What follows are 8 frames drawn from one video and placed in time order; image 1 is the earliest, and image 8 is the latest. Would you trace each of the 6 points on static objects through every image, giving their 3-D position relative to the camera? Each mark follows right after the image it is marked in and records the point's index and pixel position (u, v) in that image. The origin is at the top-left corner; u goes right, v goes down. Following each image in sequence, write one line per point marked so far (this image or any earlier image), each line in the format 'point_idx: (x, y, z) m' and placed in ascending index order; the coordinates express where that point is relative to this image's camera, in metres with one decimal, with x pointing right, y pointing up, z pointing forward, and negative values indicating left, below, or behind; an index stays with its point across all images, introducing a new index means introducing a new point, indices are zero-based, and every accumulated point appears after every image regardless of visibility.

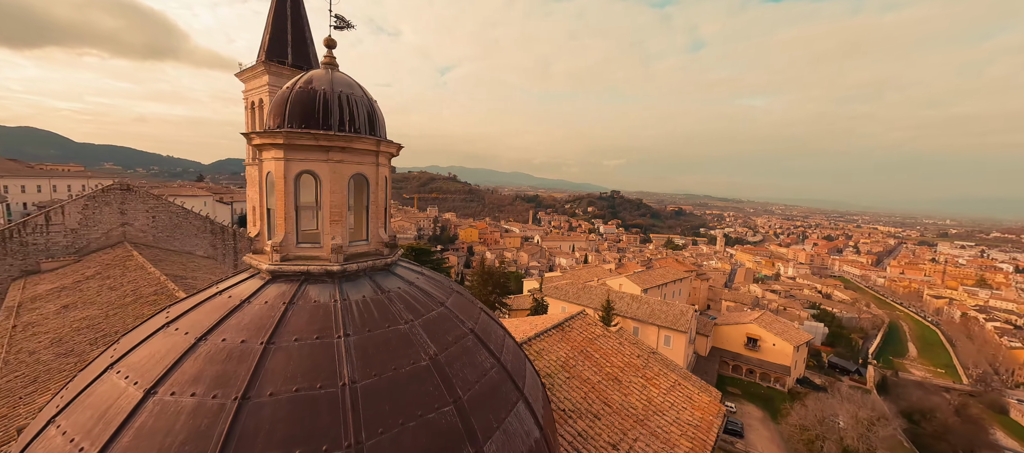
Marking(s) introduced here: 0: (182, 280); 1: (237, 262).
0: (-8.9, -1.3, +10.0) m
1: (-12.0, -1.5, +16.3) m
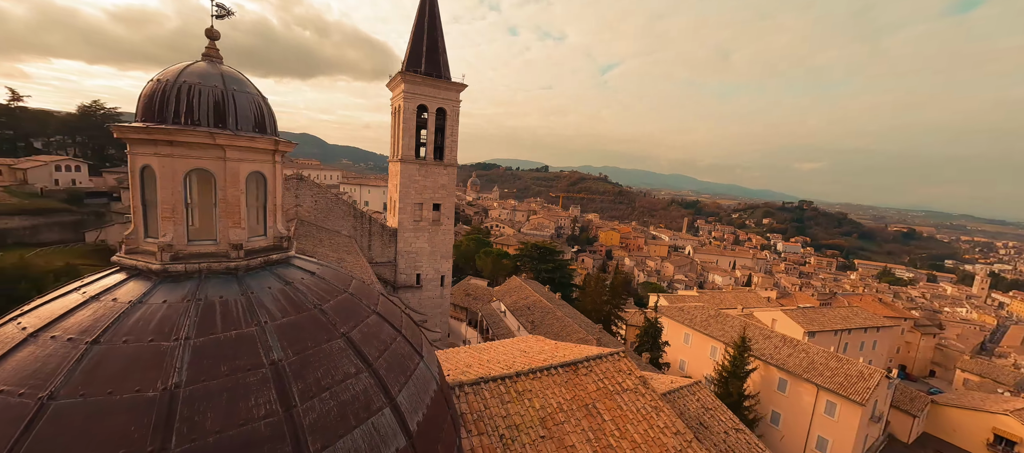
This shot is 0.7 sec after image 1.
0: (-7.0, -0.8, +12.2) m
1: (-7.3, -0.9, +19.2) m
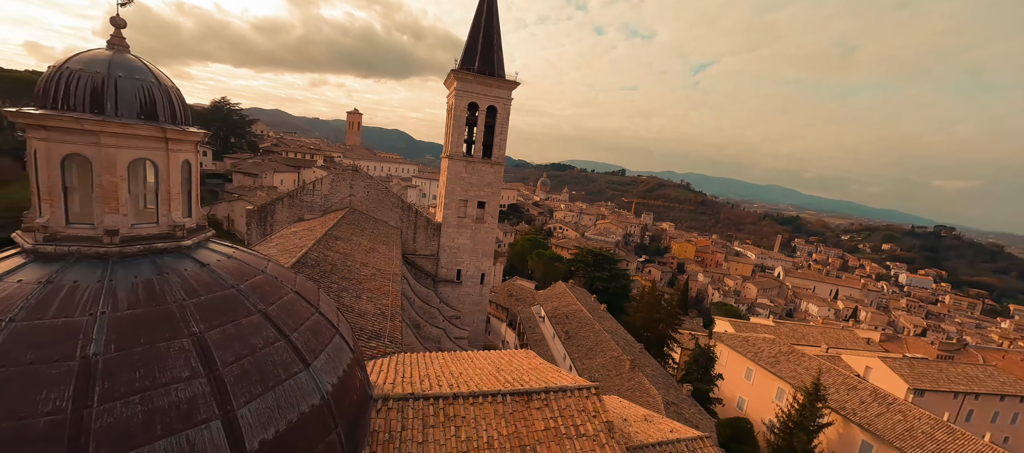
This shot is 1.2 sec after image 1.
0: (-6.2, -0.4, +13.0) m
1: (-5.2, -0.5, +19.9) m
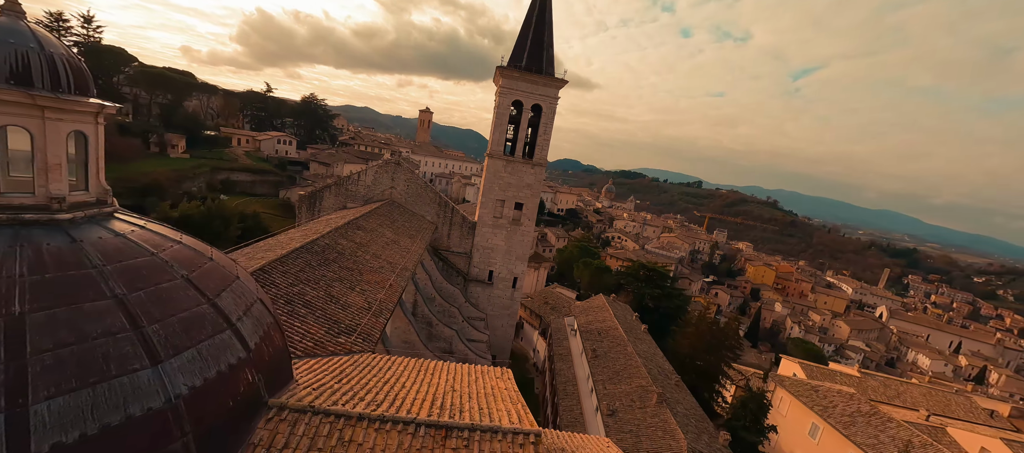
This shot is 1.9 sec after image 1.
0: (-5.5, 0.0, +13.2) m
1: (-3.3, -0.4, +19.8) m
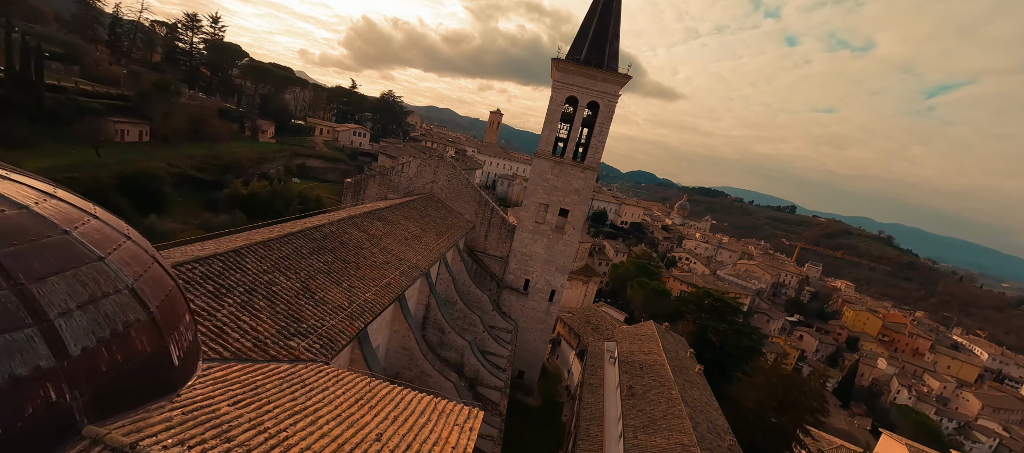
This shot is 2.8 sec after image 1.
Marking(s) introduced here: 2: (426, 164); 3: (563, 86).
0: (-4.5, +0.3, +12.5) m
1: (-1.2, -0.4, +18.7) m
2: (-4.3, +3.2, +18.8) m
3: (+2.3, +6.4, +17.0) m
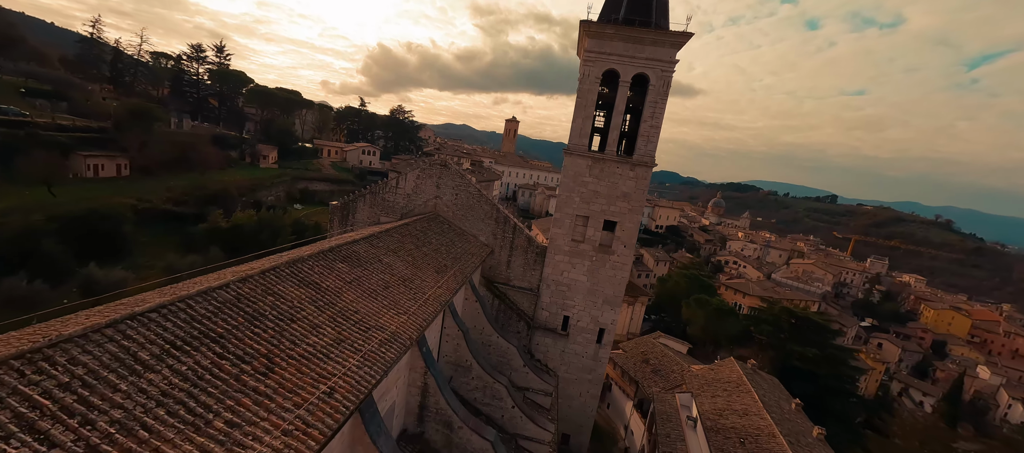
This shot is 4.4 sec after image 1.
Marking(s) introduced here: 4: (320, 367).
0: (-3.8, -0.7, +8.4) m
1: (-0.1, -1.3, +14.4) m
2: (-3.4, +2.1, +14.8) m
3: (+2.9, +5.7, +12.7) m
4: (-2.6, -2.0, +5.4) m
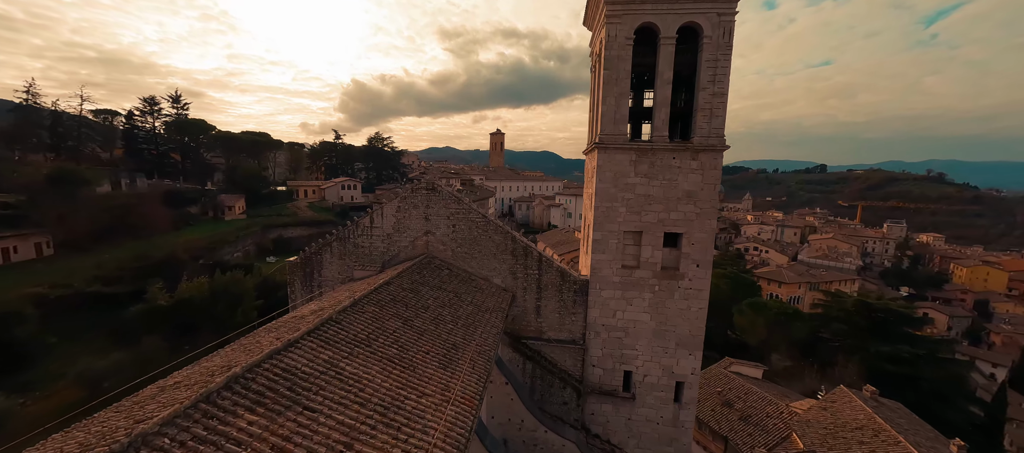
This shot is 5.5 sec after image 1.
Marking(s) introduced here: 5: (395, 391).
0: (-2.9, -1.9, +4.5) m
1: (+0.8, -2.2, +10.4) m
2: (-3.0, +0.7, +10.9) m
3: (+2.8, +5.2, +9.1) m
4: (-1.6, -2.9, +1.3) m
5: (-1.5, -2.2, +5.2) m
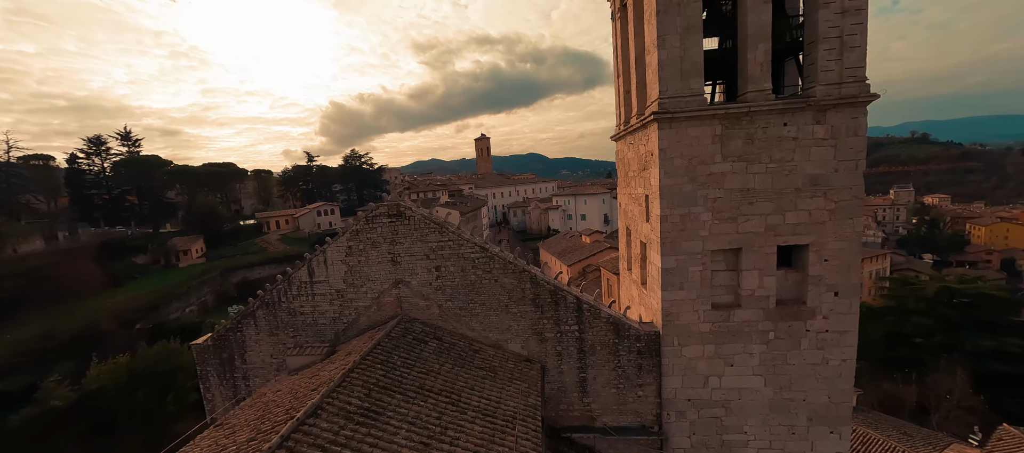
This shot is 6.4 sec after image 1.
0: (-2.3, -2.7, +0.6) m
1: (+1.3, -2.7, +6.6) m
2: (-2.8, -0.3, +7.0) m
3: (+2.5, +4.9, +5.4) m
4: (-0.8, -3.5, -2.5) m
5: (-0.9, -2.9, +1.4) m
